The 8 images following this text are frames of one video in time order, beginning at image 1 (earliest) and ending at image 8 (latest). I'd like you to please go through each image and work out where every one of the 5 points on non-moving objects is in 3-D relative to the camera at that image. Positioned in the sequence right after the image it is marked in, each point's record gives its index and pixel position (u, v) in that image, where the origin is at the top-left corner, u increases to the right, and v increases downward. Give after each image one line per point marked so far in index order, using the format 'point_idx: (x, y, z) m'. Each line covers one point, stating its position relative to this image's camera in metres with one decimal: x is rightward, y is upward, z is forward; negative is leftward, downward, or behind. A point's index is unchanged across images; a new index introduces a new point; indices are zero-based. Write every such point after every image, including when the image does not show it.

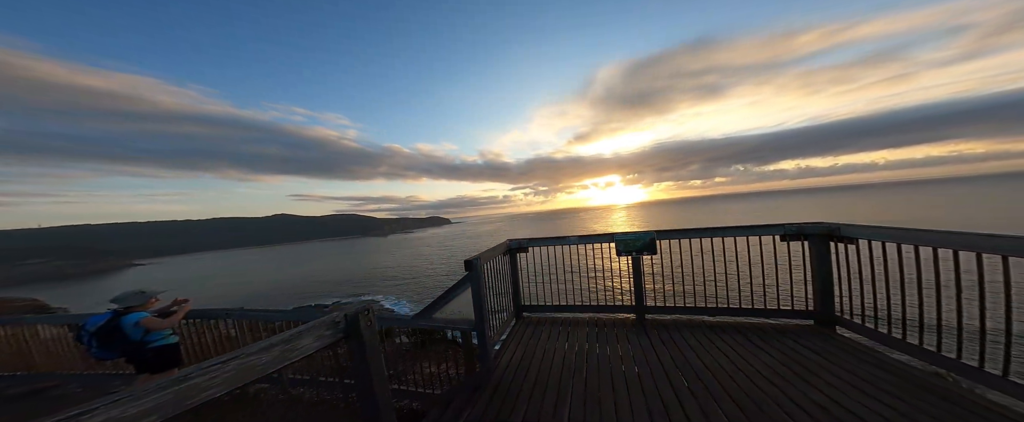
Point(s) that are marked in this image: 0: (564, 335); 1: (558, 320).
0: (+1.2, -2.8, +6.5) m
1: (+1.2, -2.7, +7.1) m
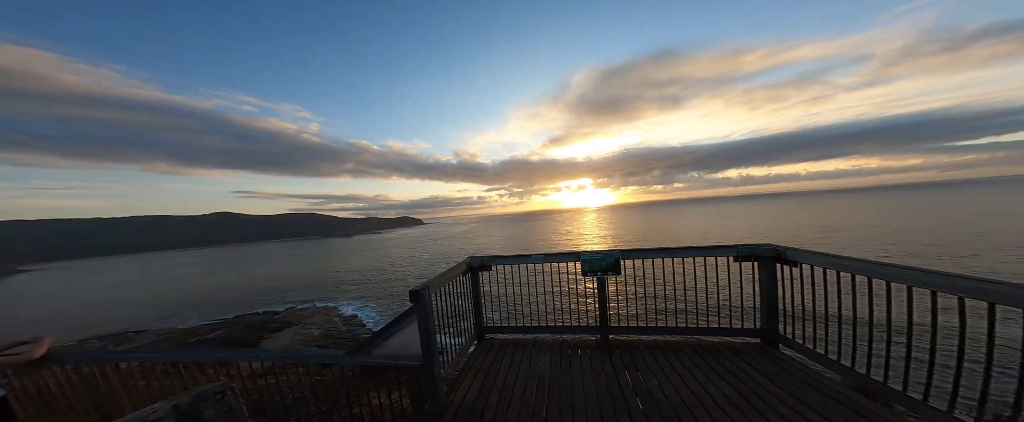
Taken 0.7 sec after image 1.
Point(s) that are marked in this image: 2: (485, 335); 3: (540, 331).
0: (+0.3, -3.1, +5.9) m
1: (+0.2, -3.0, +6.6) m
2: (-0.6, -3.0, +6.9) m
3: (+0.6, -2.8, +6.7) m
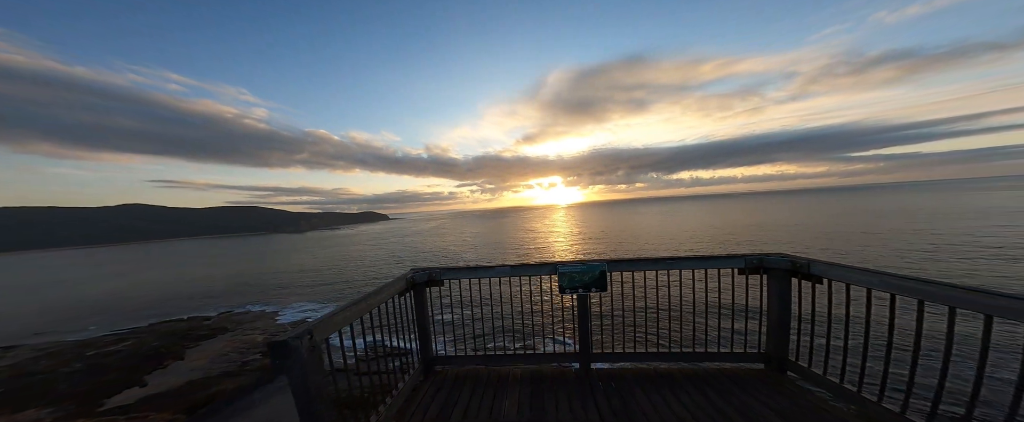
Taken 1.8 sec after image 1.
0: (-0.4, -3.0, +4.4) m
1: (-0.6, -2.9, +5.0) m
2: (-1.5, -2.8, +5.2) m
3: (-0.2, -2.7, +5.2) m
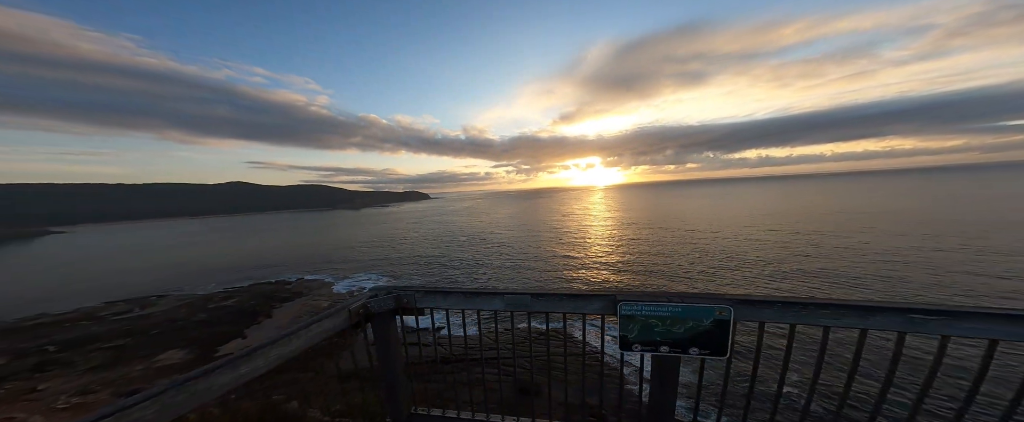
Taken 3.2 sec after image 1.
0: (-0.1, -2.3, +6.9) m
1: (-0.1, -2.2, +7.5) m
2: (-1.0, -2.1, +7.8) m
3: (+0.3, -2.0, +7.6) m
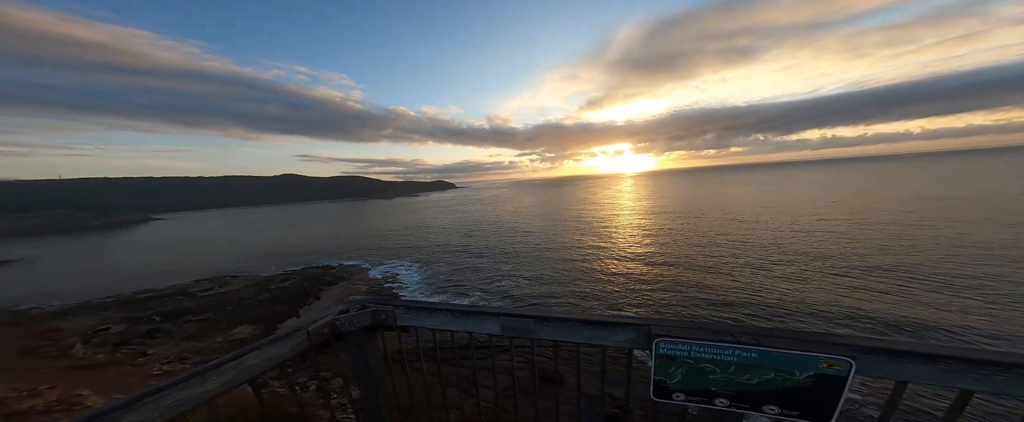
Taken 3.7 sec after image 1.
0: (+0.2, -2.1, +6.3) m
1: (+0.2, -1.9, +6.9) m
2: (-0.6, -1.9, +7.3) m
3: (+0.7, -1.8, +7.0) m
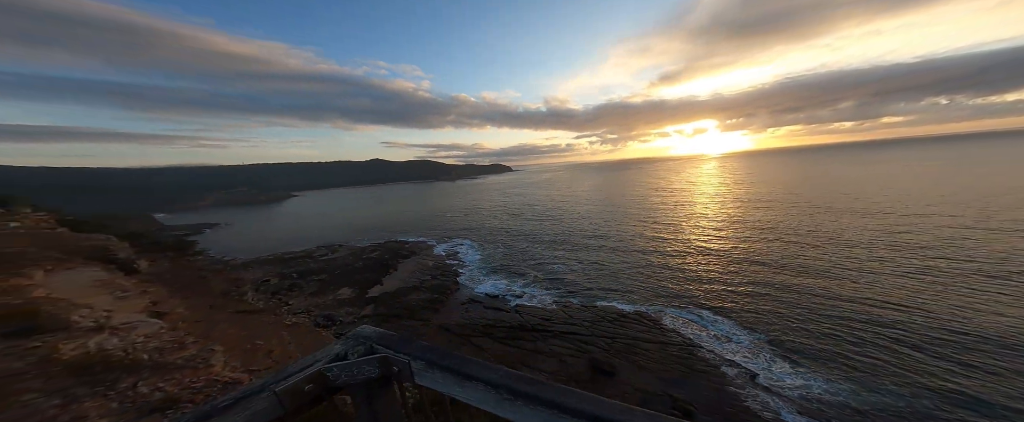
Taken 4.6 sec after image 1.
0: (+0.5, -2.0, +5.4) m
1: (+0.6, -1.8, +6.0) m
2: (-0.1, -1.7, +6.6) m
3: (+1.1, -1.6, +6.0) m
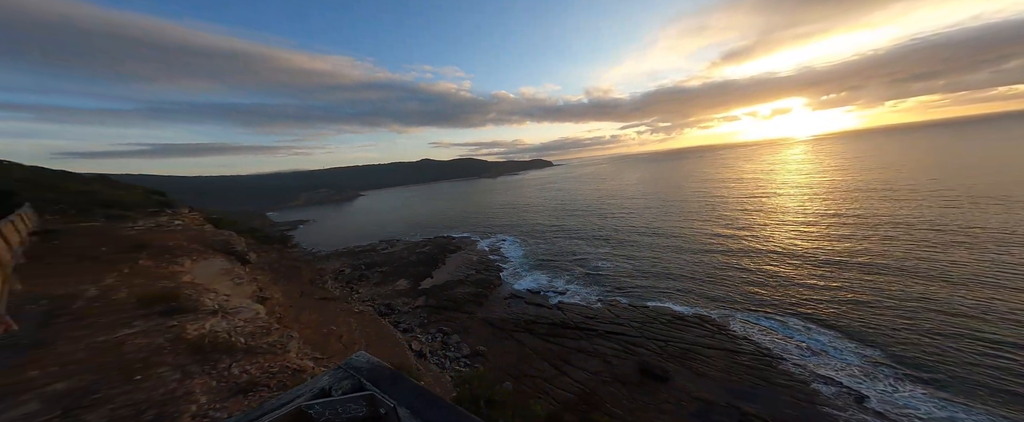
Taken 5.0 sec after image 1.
0: (+1.6, -1.9, +4.8) m
1: (+1.8, -1.7, +5.4) m
2: (+1.2, -1.6, +6.0) m
3: (+2.3, -1.5, +5.3) m
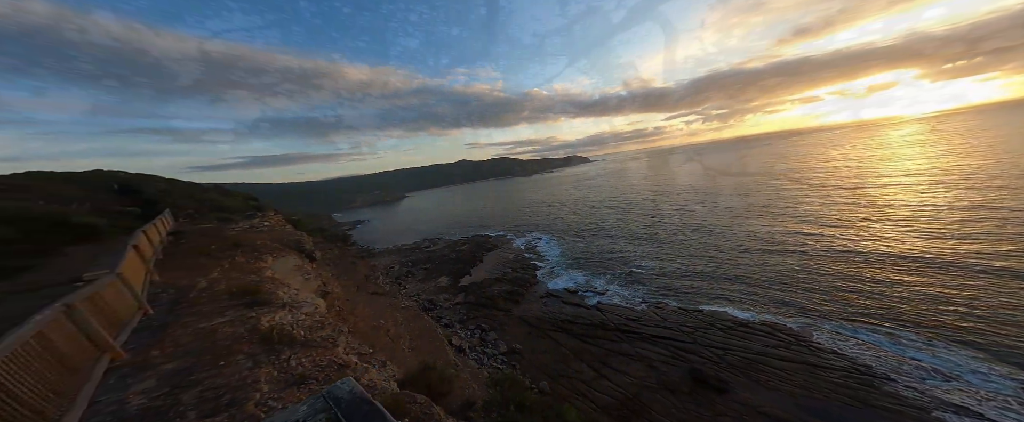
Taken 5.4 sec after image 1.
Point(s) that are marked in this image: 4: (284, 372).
0: (+2.8, -1.8, +4.1) m
1: (+3.1, -1.6, +4.7) m
2: (+2.5, -1.5, +5.4) m
3: (+3.5, -1.4, +4.5) m
4: (-6.9, -5.1, +9.2) m
